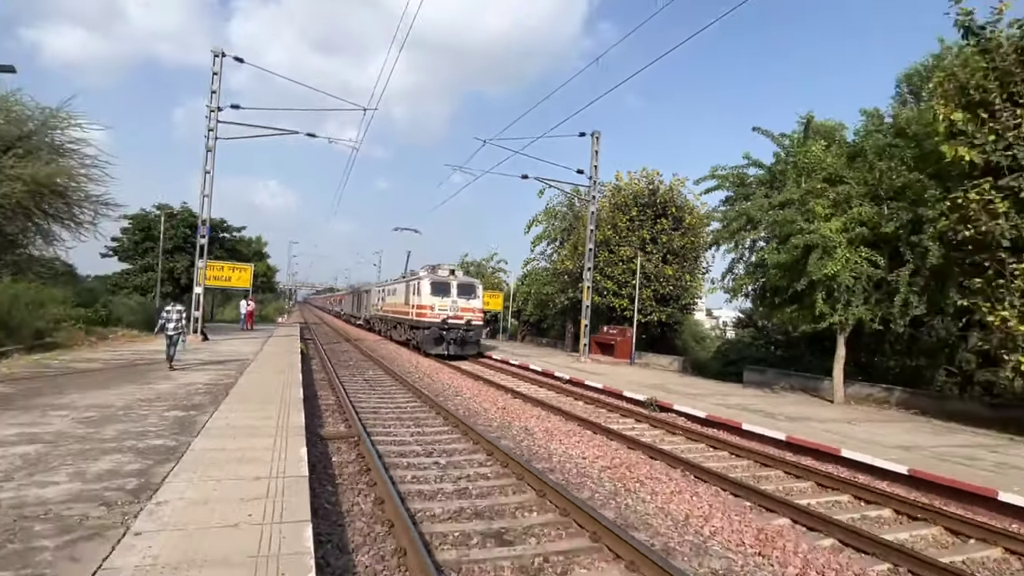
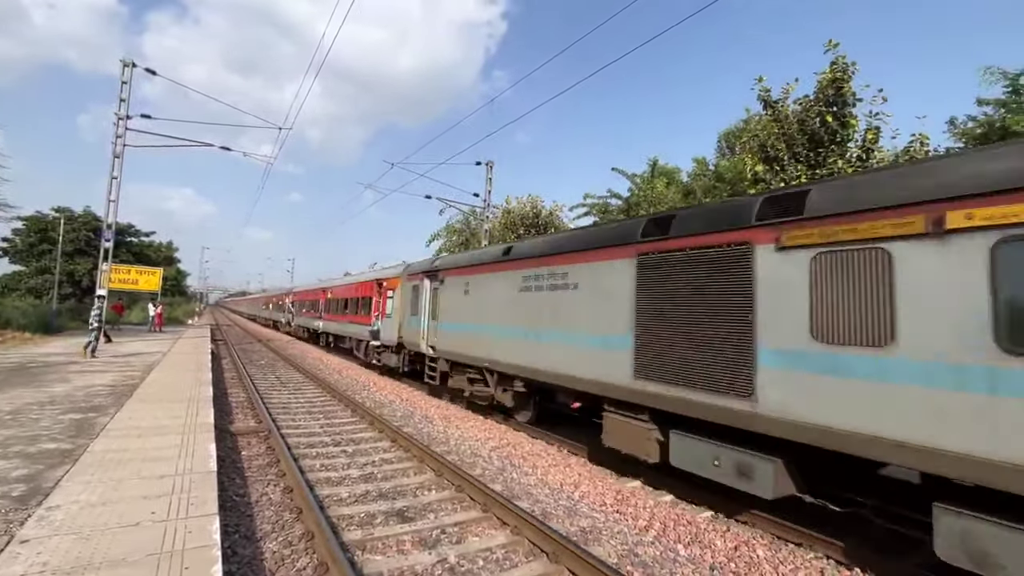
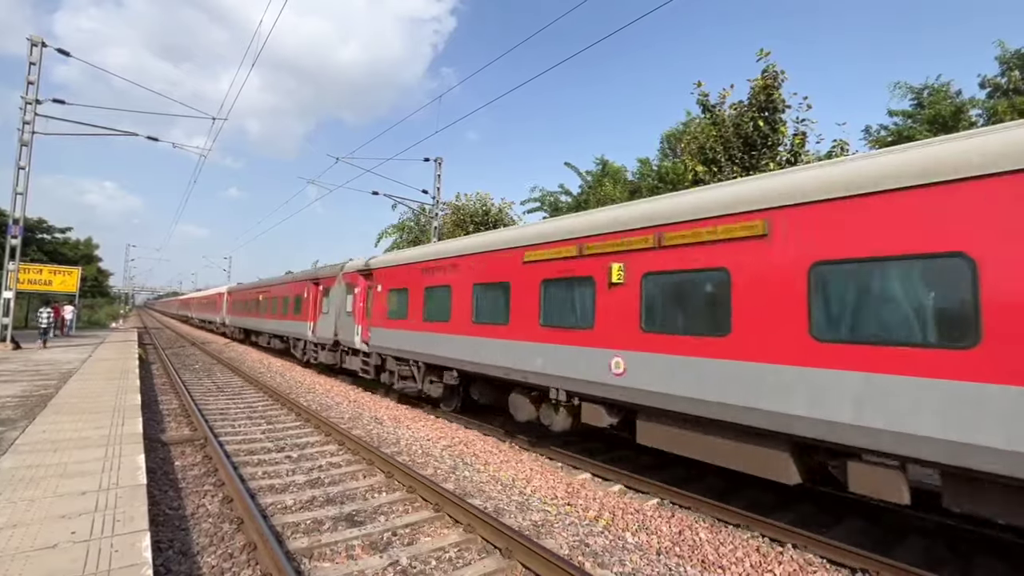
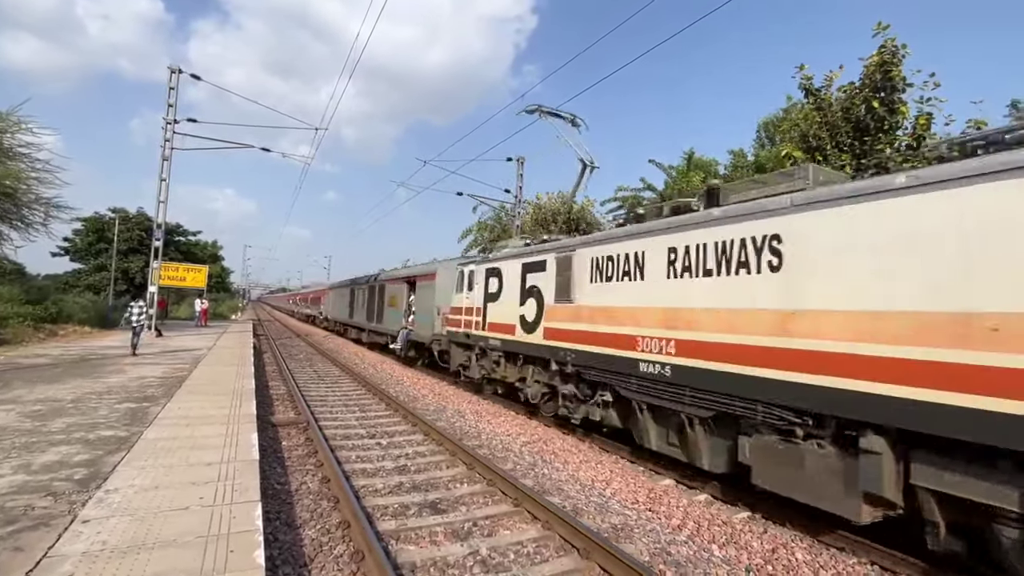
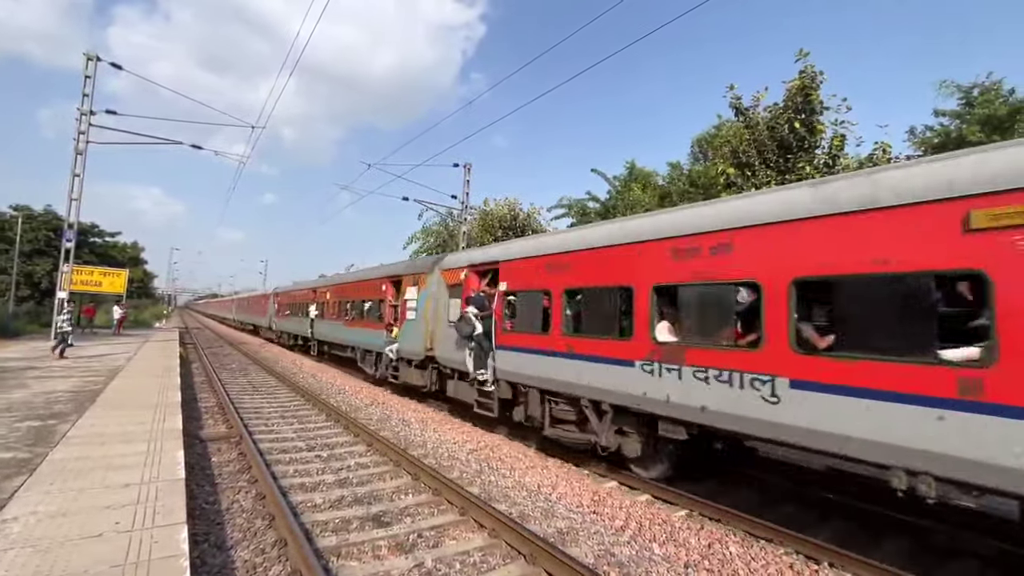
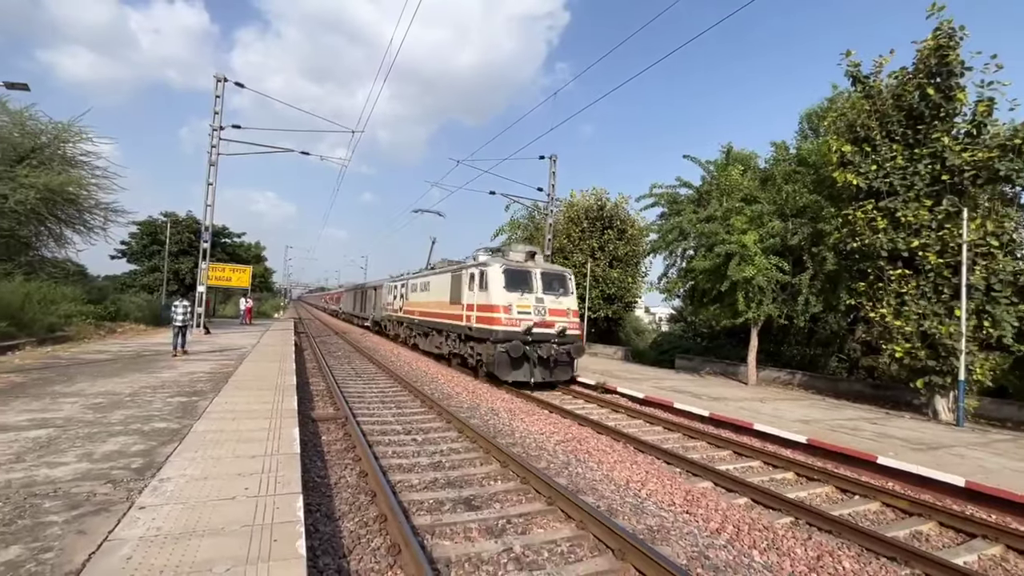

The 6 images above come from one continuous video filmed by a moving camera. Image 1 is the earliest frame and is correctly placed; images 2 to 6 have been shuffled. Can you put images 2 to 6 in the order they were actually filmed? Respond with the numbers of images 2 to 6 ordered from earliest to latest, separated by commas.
6, 4, 2, 5, 3
